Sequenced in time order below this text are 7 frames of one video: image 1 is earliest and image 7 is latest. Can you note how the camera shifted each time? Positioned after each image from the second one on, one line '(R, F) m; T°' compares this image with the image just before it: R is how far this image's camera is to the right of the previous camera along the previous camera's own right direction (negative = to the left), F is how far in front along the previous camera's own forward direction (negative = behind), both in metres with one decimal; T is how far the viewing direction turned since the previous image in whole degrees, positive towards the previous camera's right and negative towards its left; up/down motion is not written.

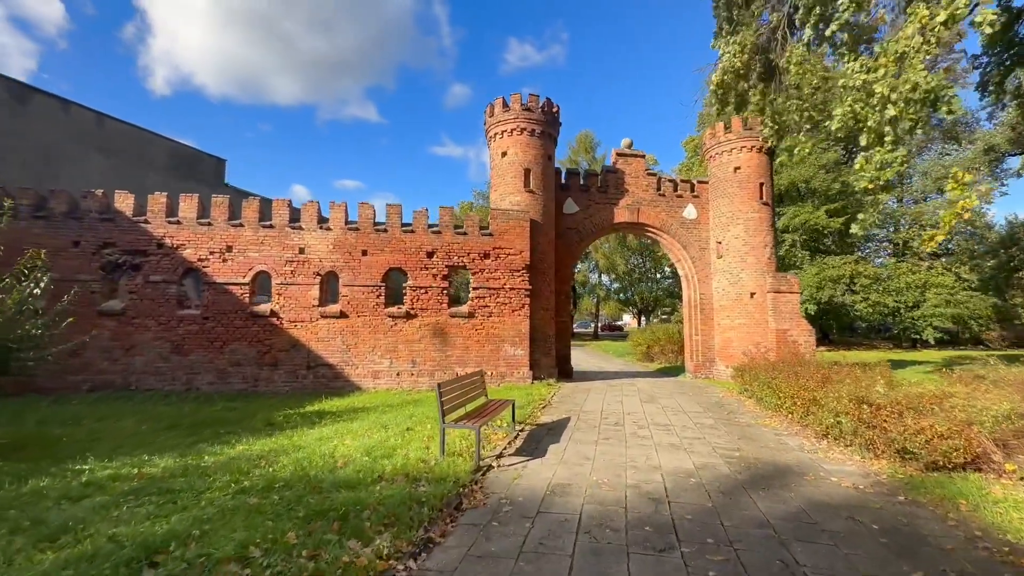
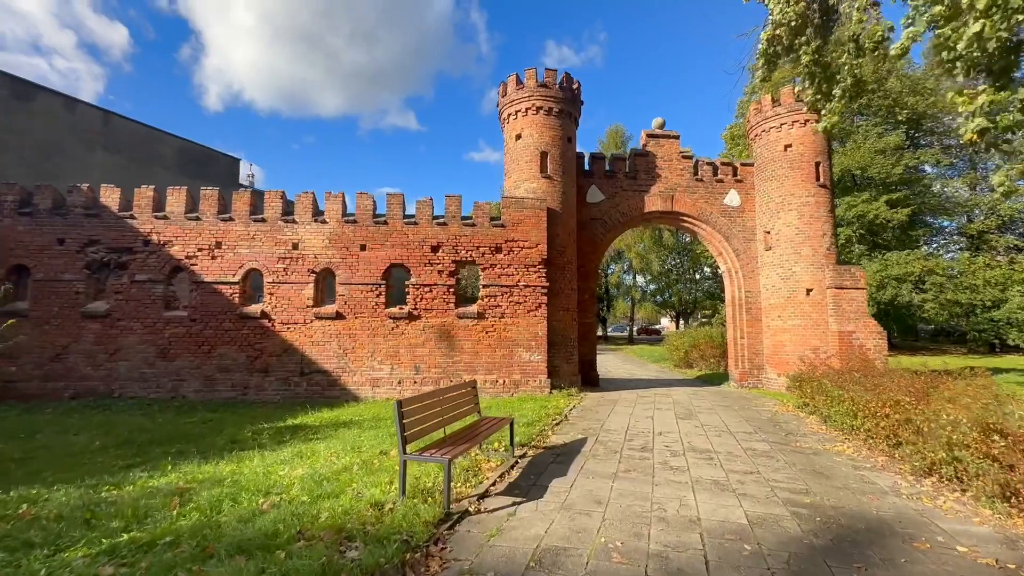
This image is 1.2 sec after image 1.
(+0.5, +1.4) m; -4°
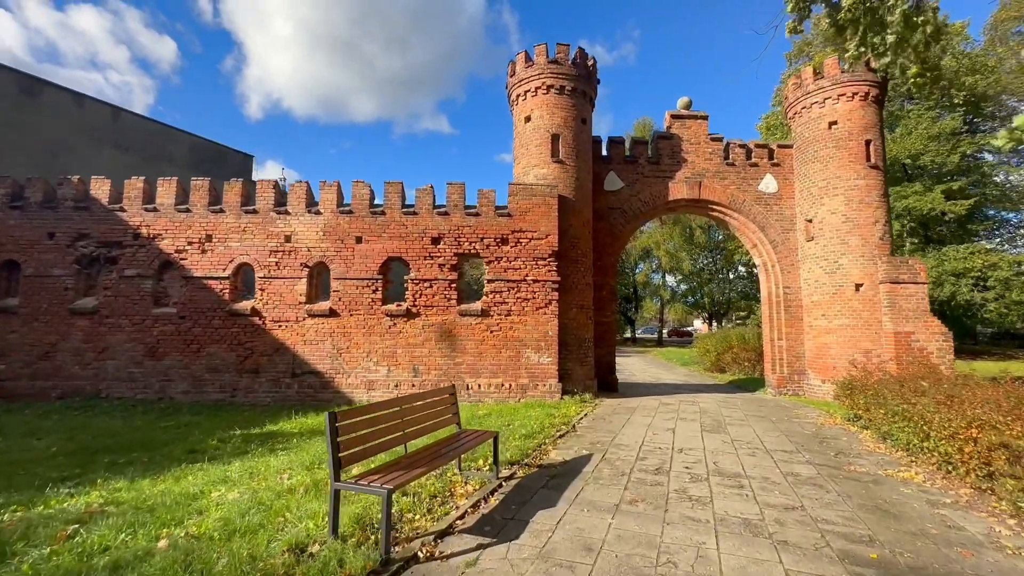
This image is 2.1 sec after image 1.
(+0.5, +1.0) m; -4°
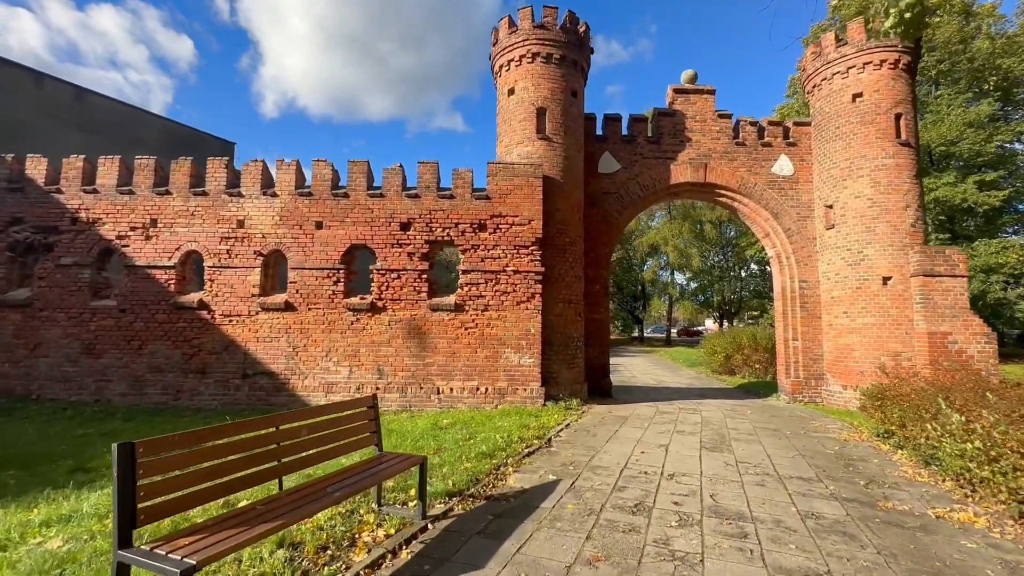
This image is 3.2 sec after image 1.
(+0.6, +1.2) m; -1°
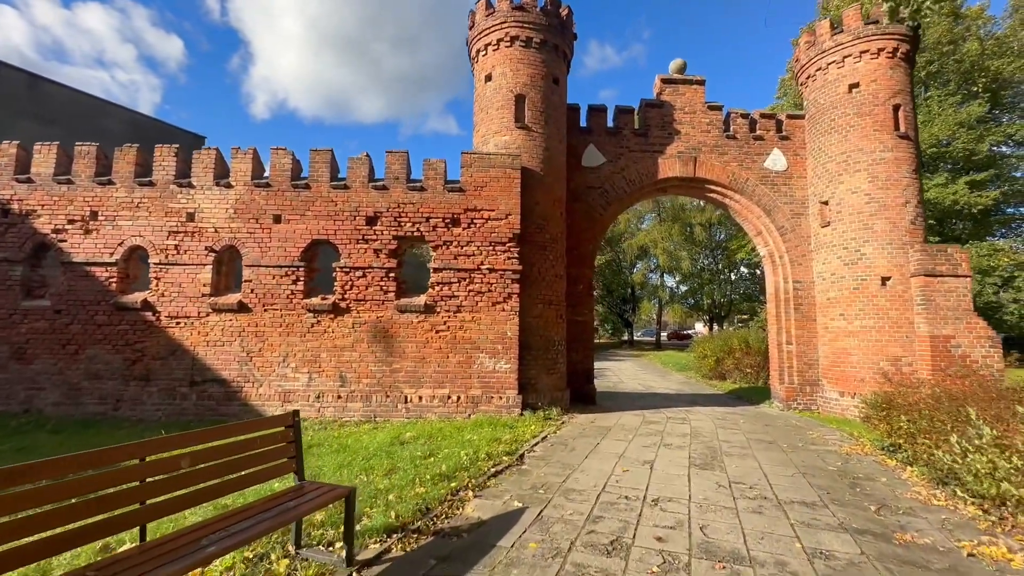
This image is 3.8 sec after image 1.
(+0.3, +0.7) m; +1°
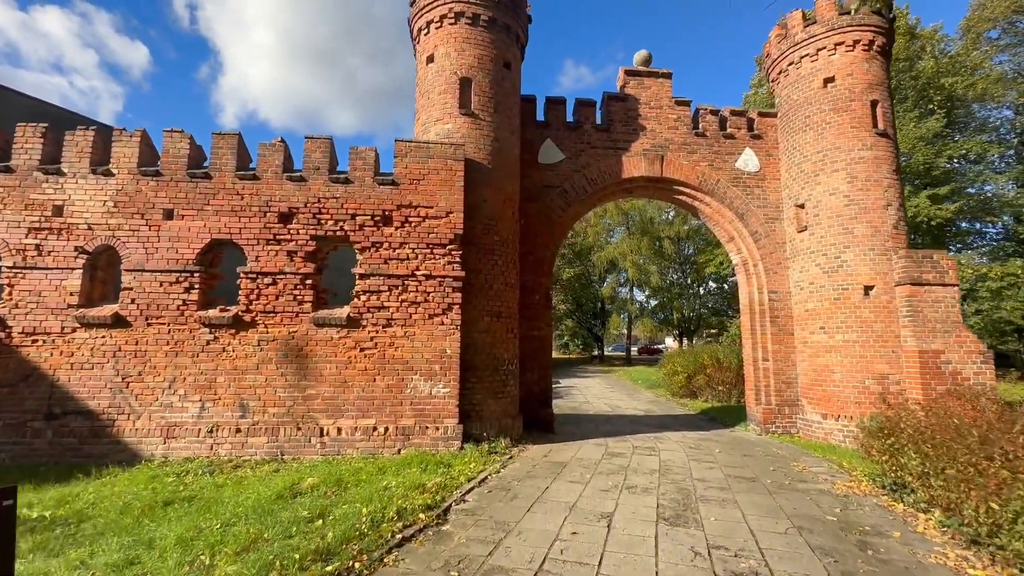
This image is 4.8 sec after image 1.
(+0.5, +1.2) m; +3°
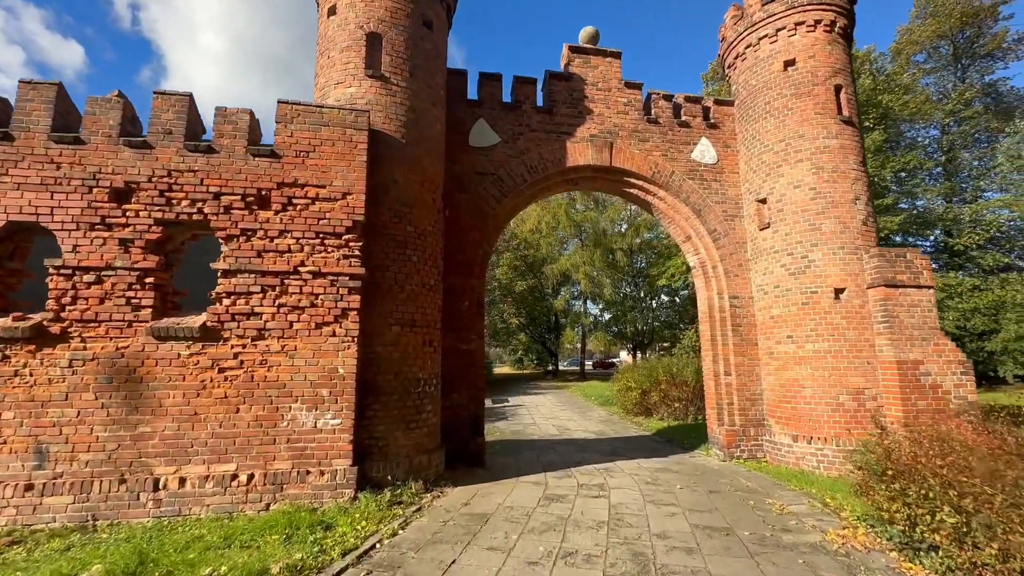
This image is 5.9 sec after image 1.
(+0.5, +1.4) m; +5°
